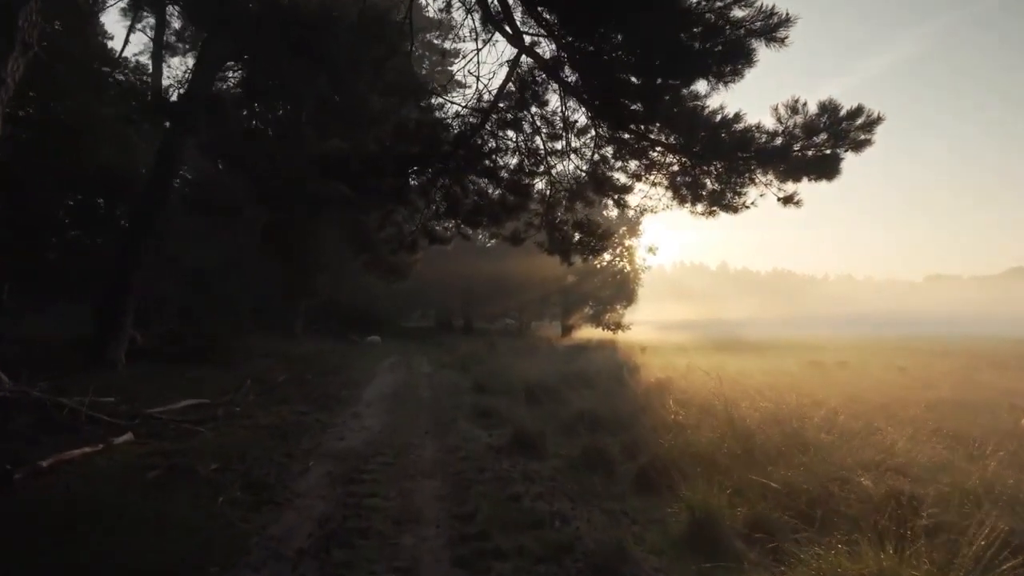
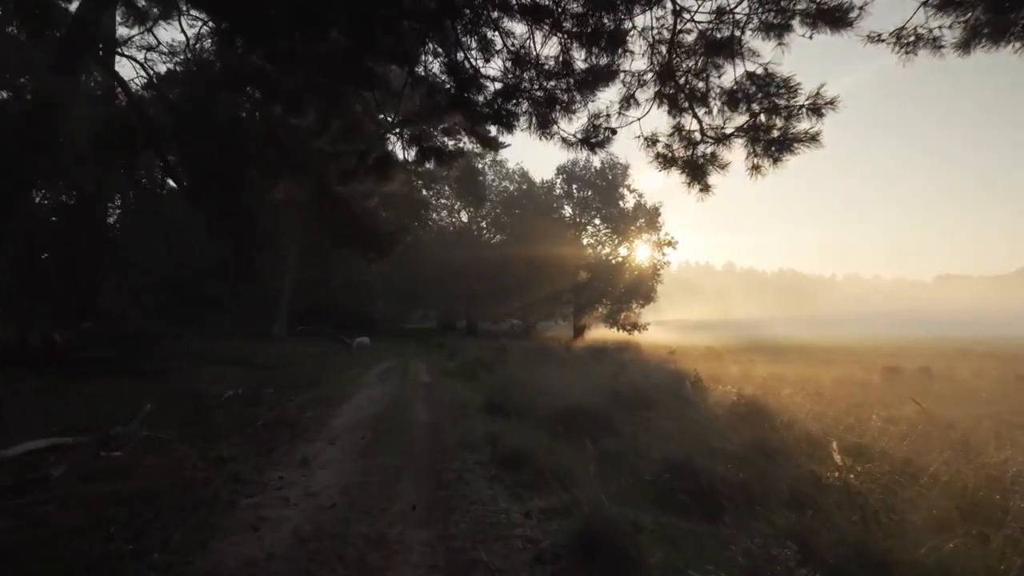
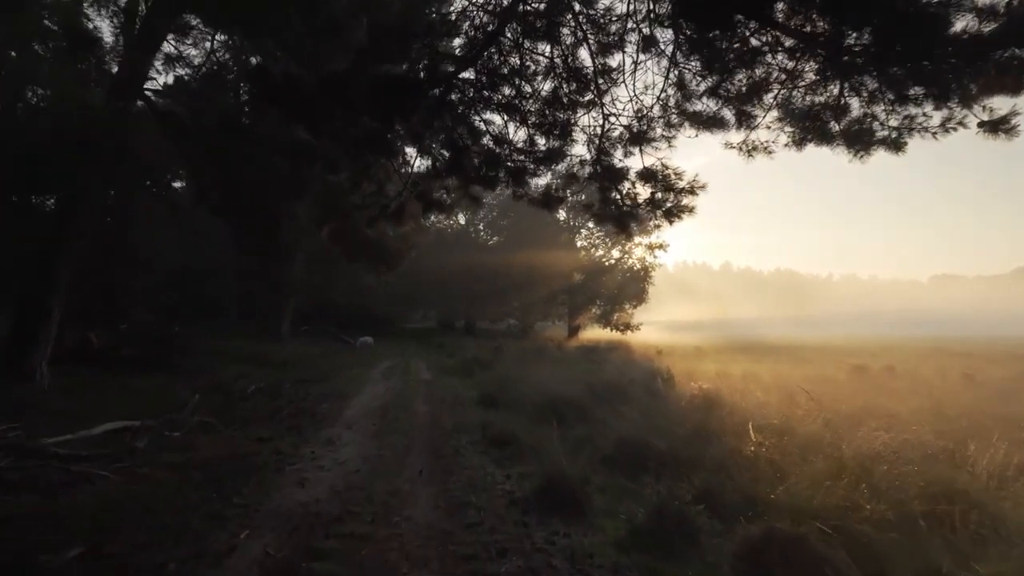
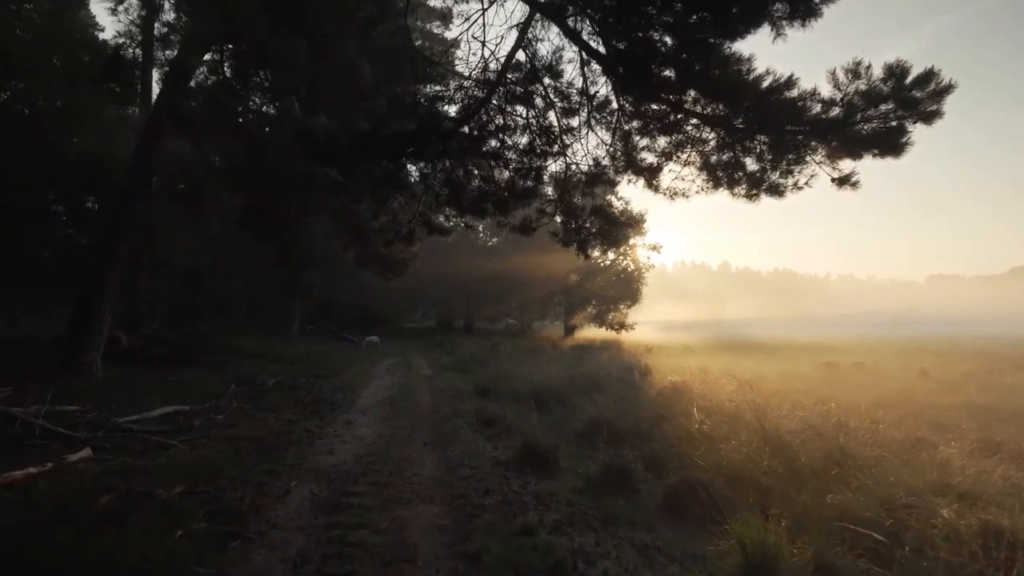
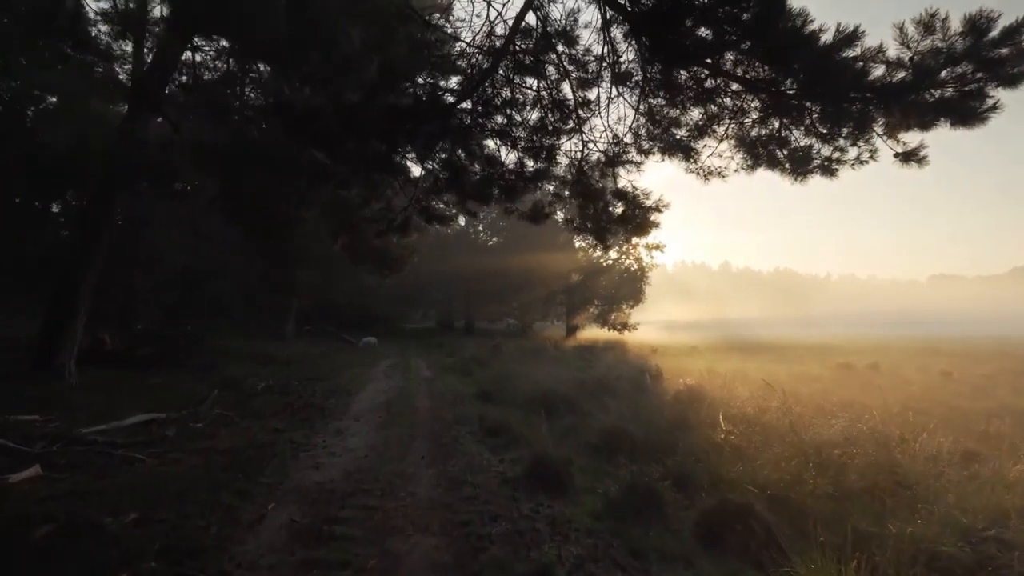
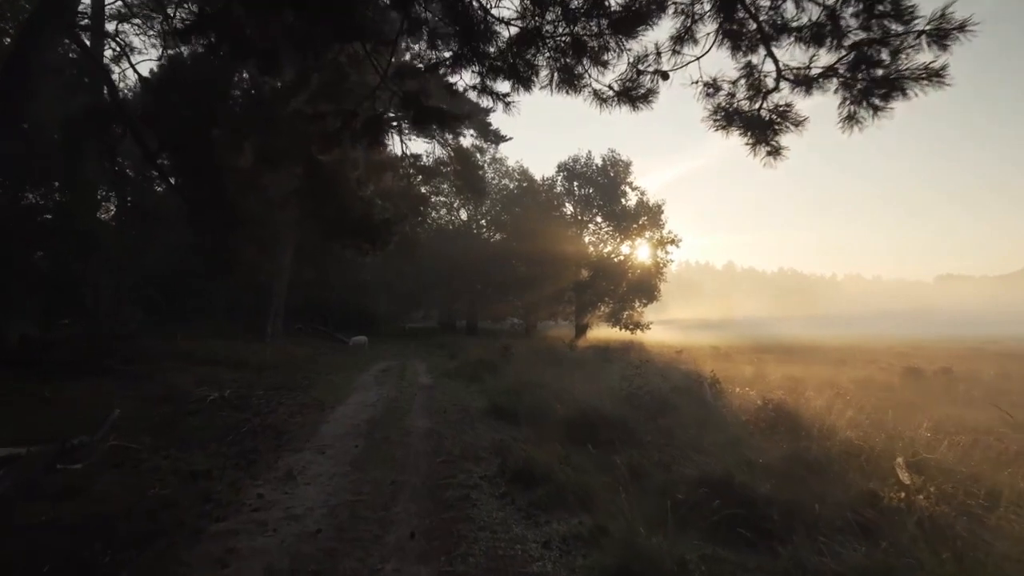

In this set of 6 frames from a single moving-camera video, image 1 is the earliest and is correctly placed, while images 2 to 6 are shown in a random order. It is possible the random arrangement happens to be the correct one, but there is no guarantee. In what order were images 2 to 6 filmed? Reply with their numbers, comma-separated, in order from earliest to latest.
4, 5, 3, 2, 6
